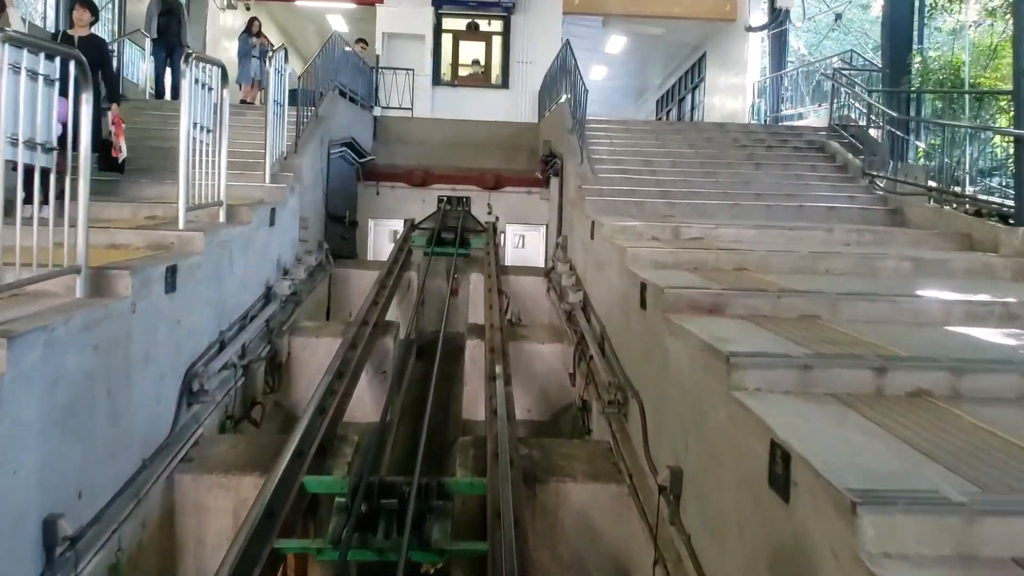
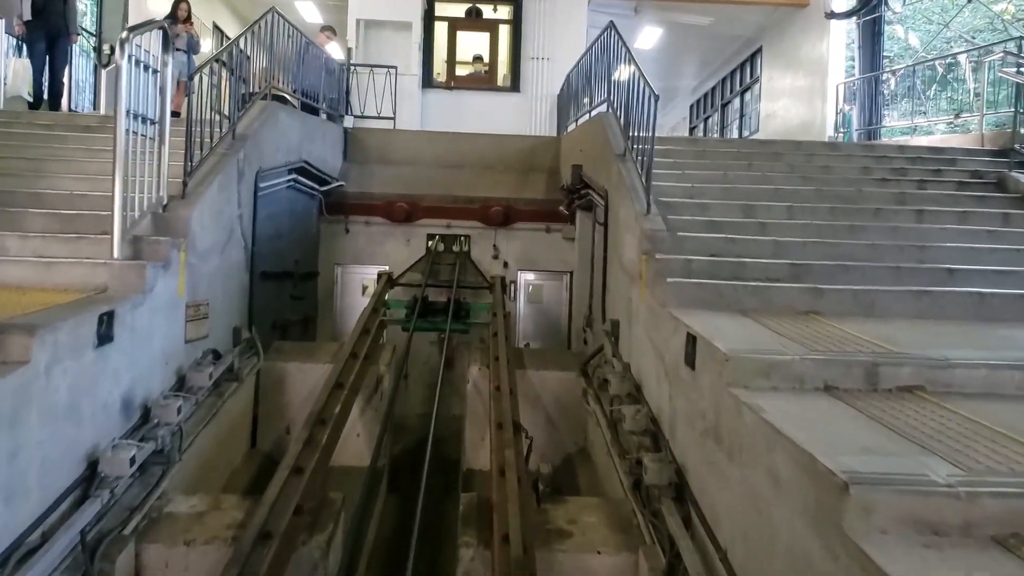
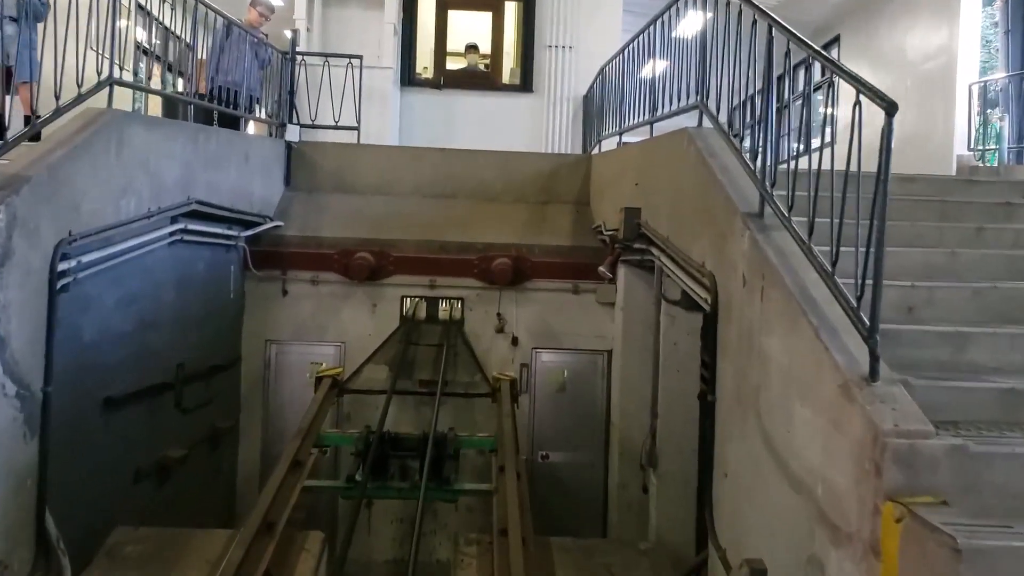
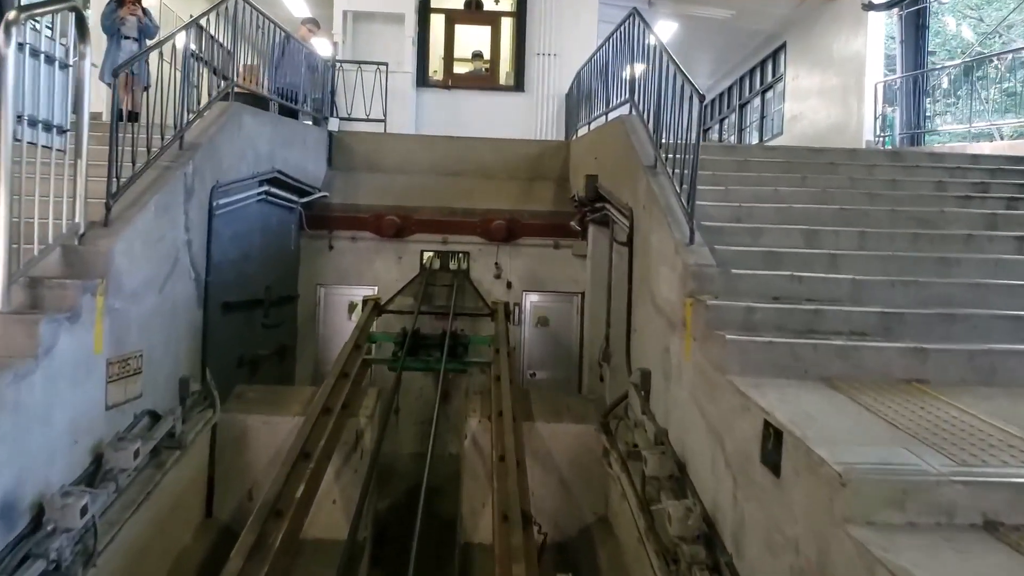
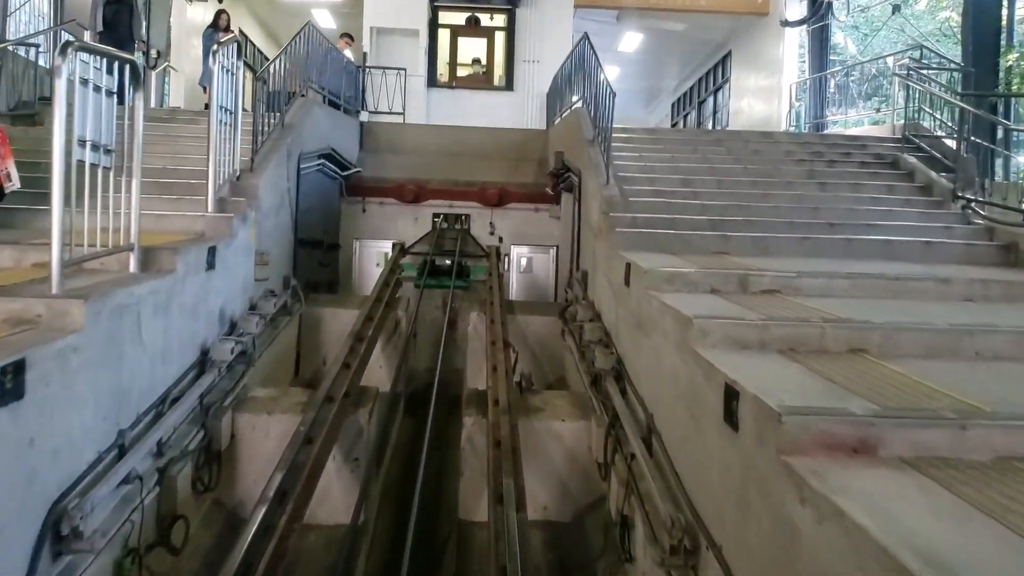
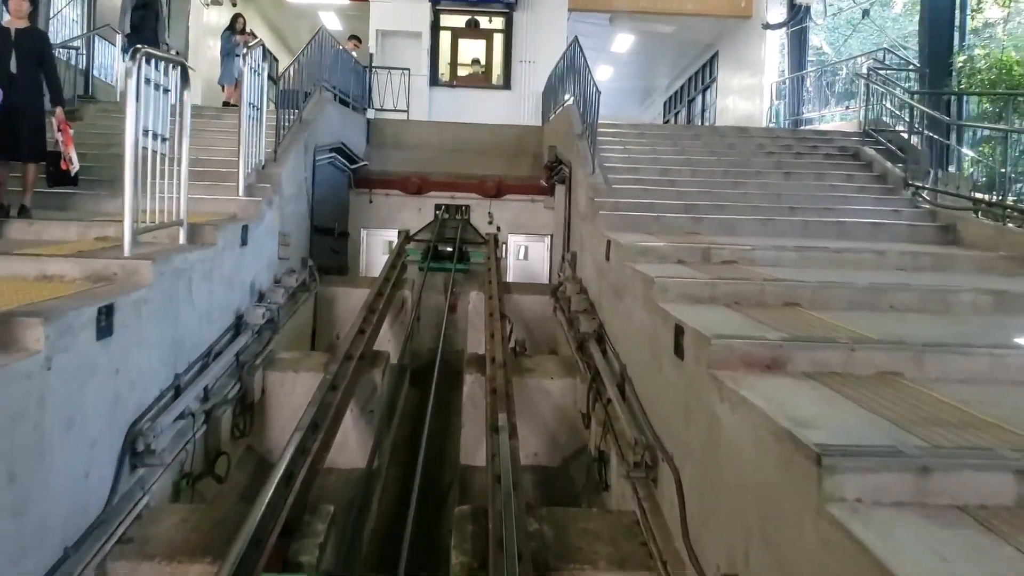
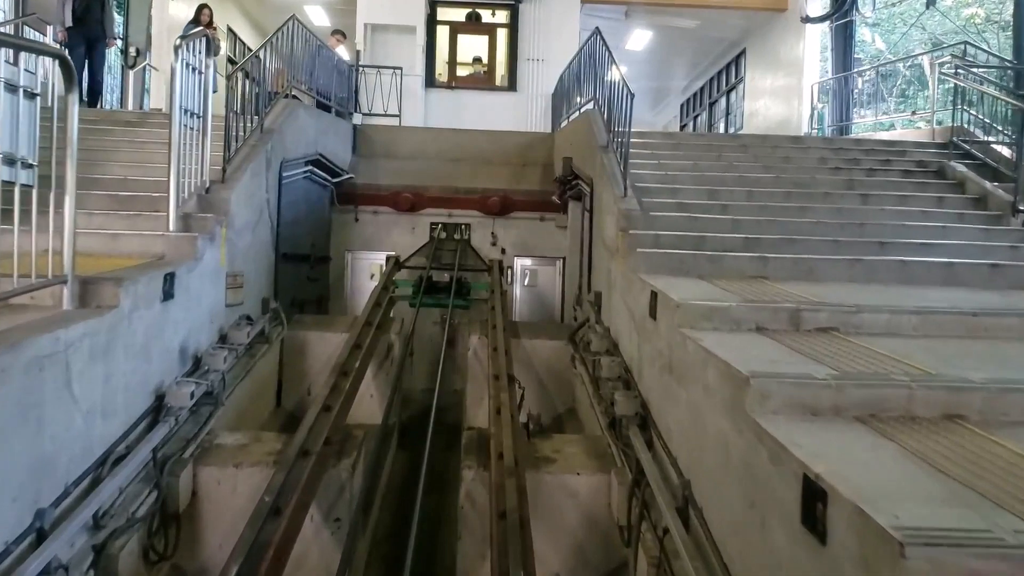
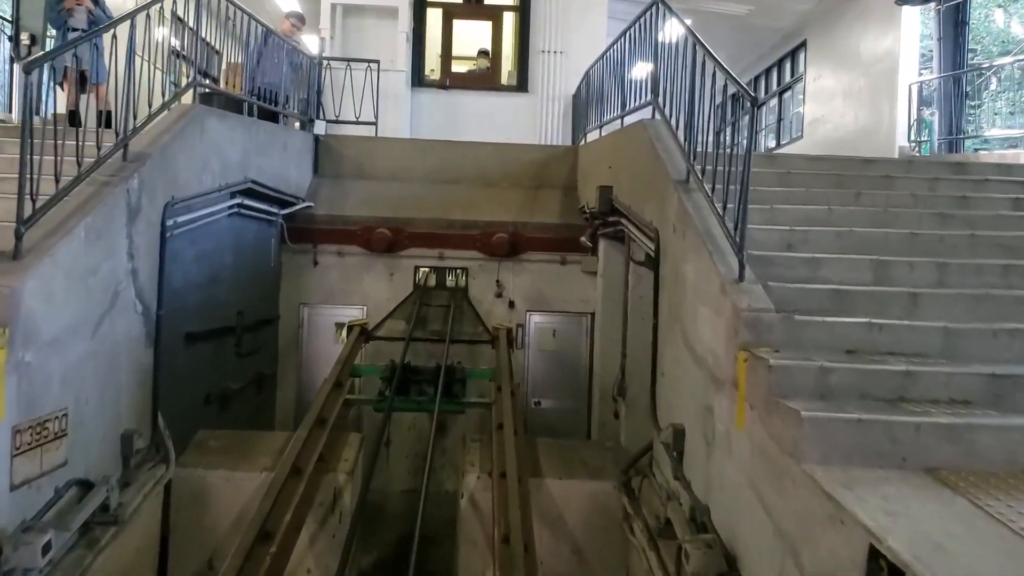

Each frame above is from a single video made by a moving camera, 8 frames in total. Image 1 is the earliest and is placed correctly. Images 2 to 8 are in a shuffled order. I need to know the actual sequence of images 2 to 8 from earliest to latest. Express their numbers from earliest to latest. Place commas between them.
6, 5, 7, 2, 4, 8, 3
